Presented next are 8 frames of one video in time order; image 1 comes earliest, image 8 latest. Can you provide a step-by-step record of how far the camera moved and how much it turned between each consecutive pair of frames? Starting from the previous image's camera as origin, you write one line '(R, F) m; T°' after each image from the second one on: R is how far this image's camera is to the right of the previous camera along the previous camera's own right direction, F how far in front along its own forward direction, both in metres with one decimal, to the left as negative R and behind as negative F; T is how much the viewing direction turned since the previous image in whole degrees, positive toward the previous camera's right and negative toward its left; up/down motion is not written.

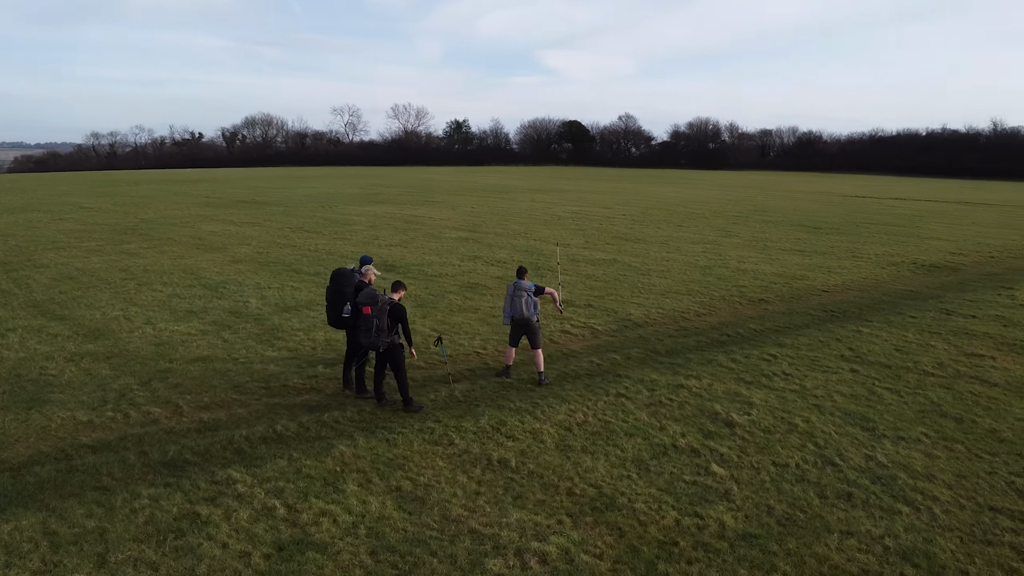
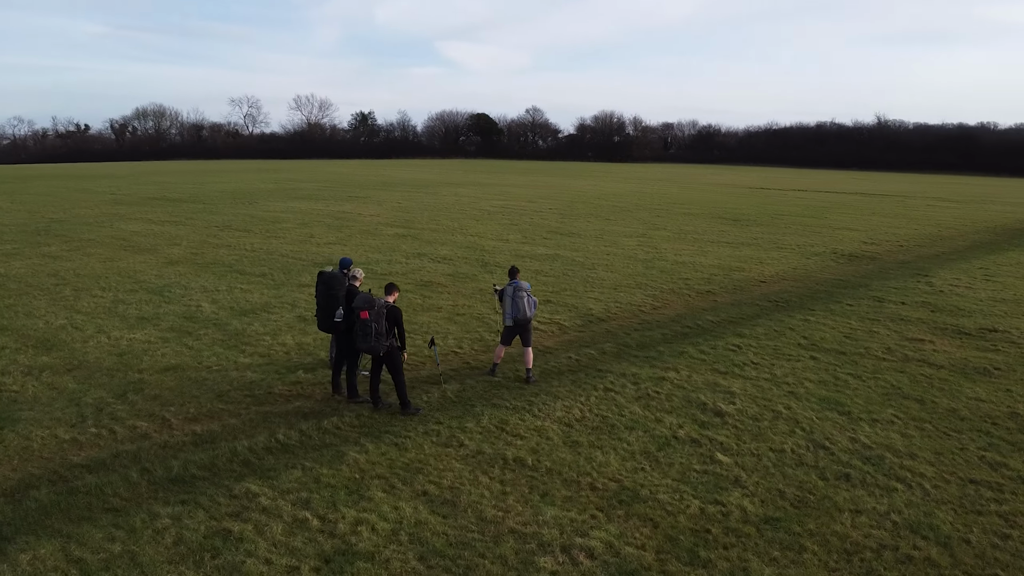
(-1.1, -0.1) m; +7°
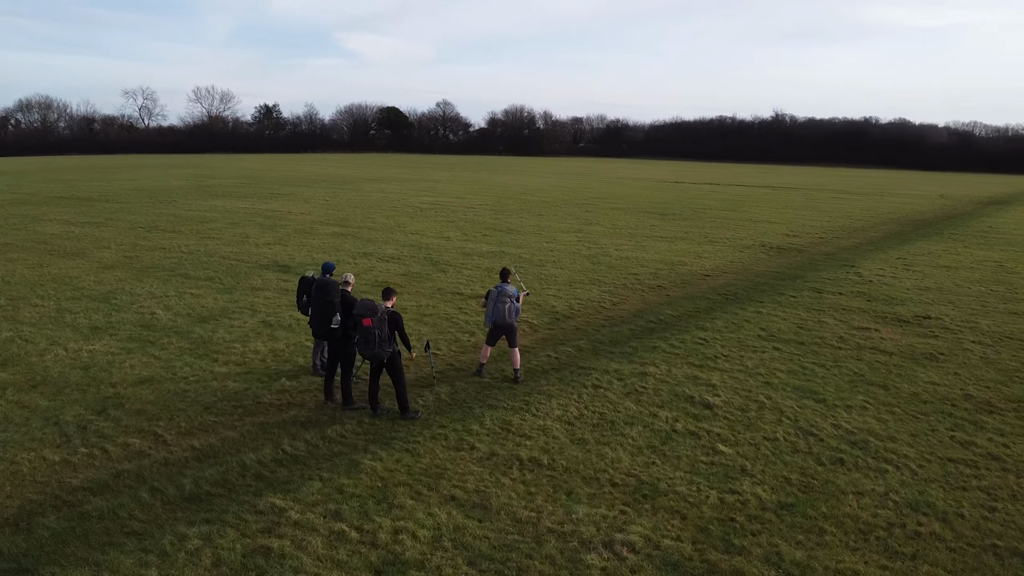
(-1.1, -0.1) m; +7°
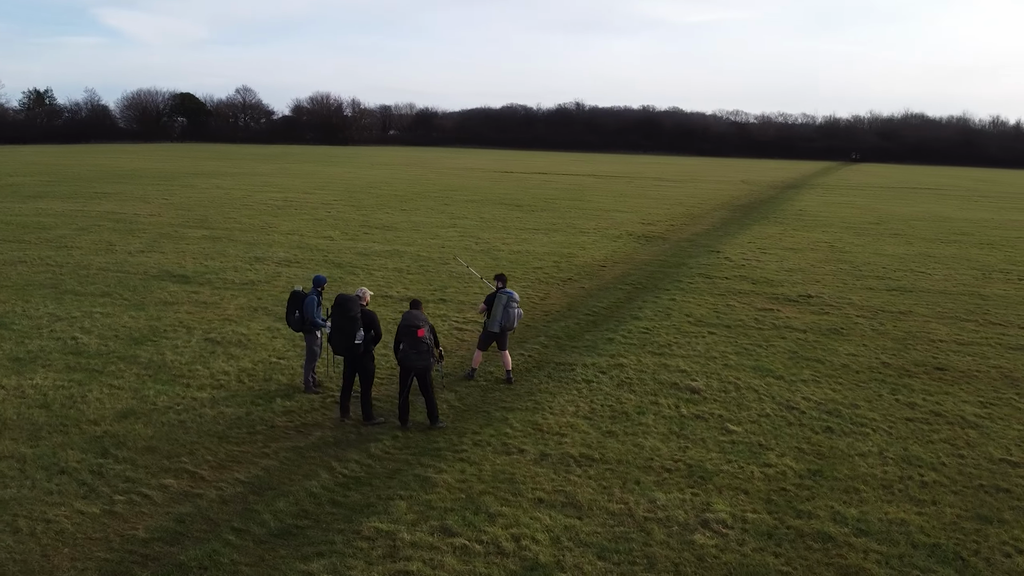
(-2.7, 0.0) m; +15°
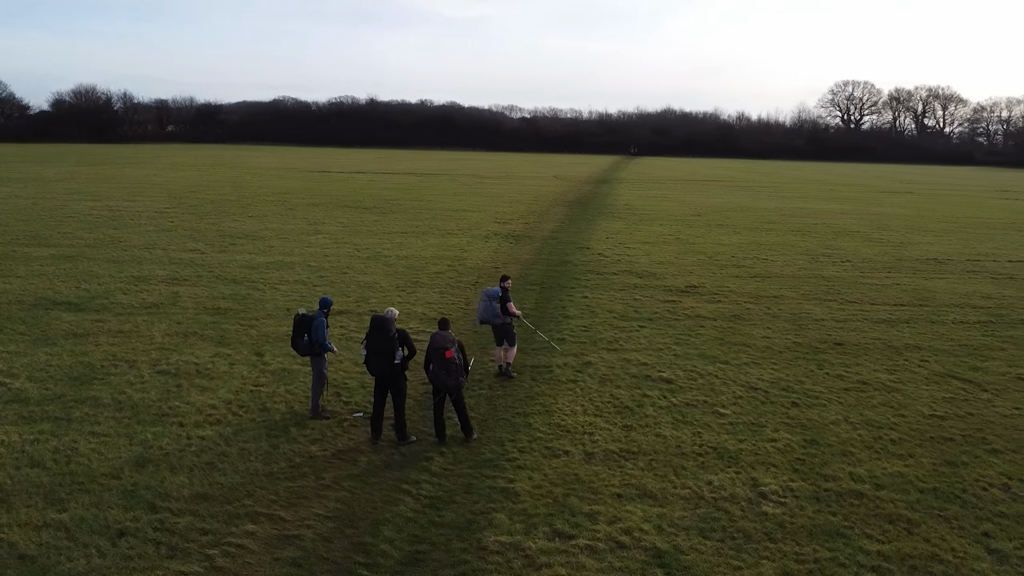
(-3.0, 0.0) m; +16°
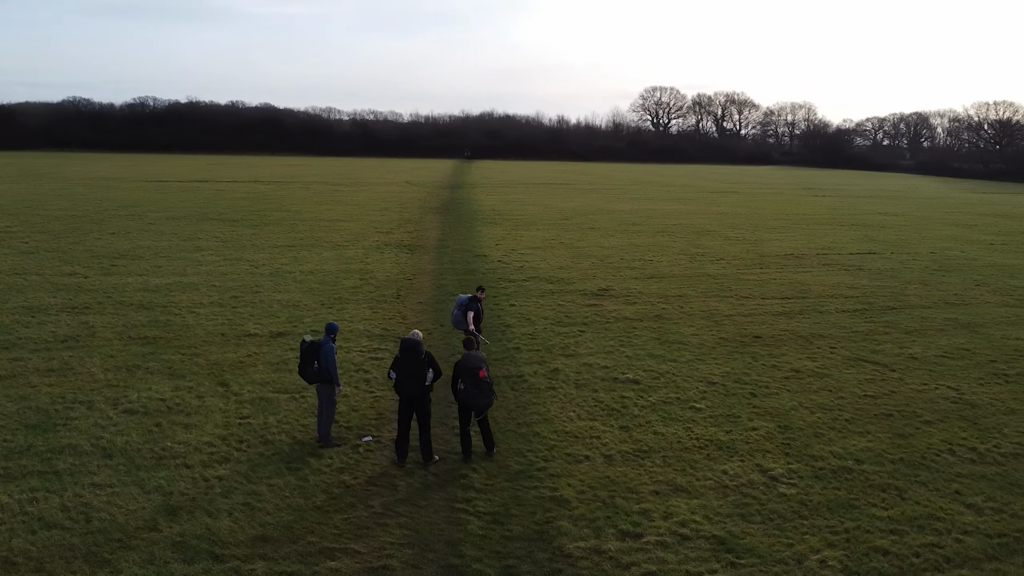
(-2.4, -0.1) m; +13°
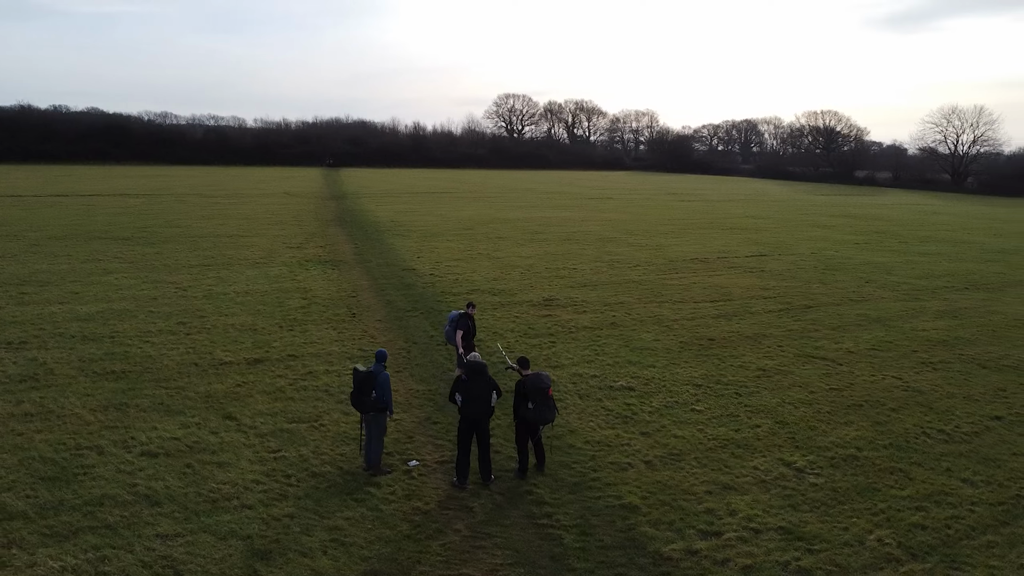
(-2.5, -0.1) m; +11°
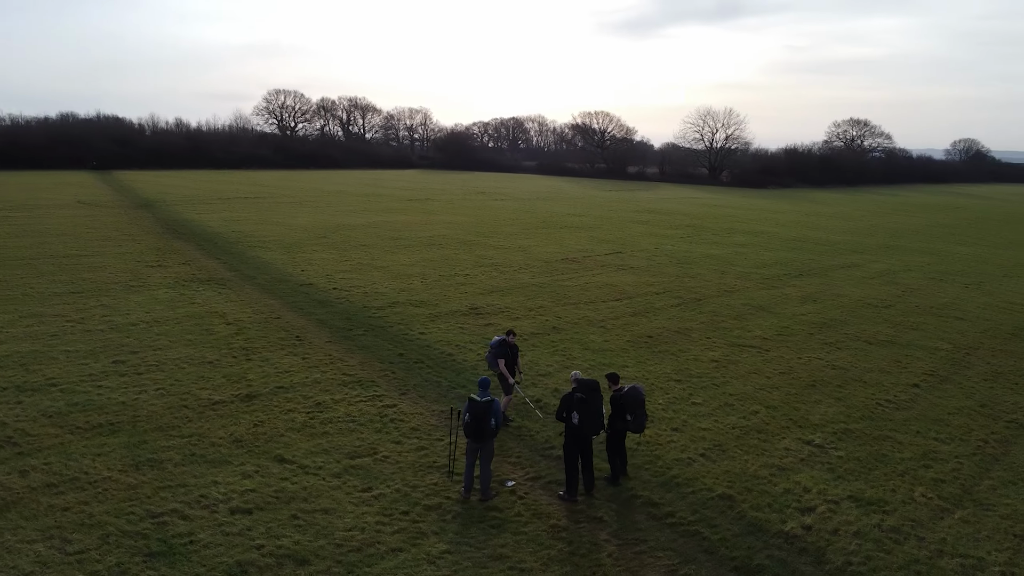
(-4.2, +0.2) m; +17°
